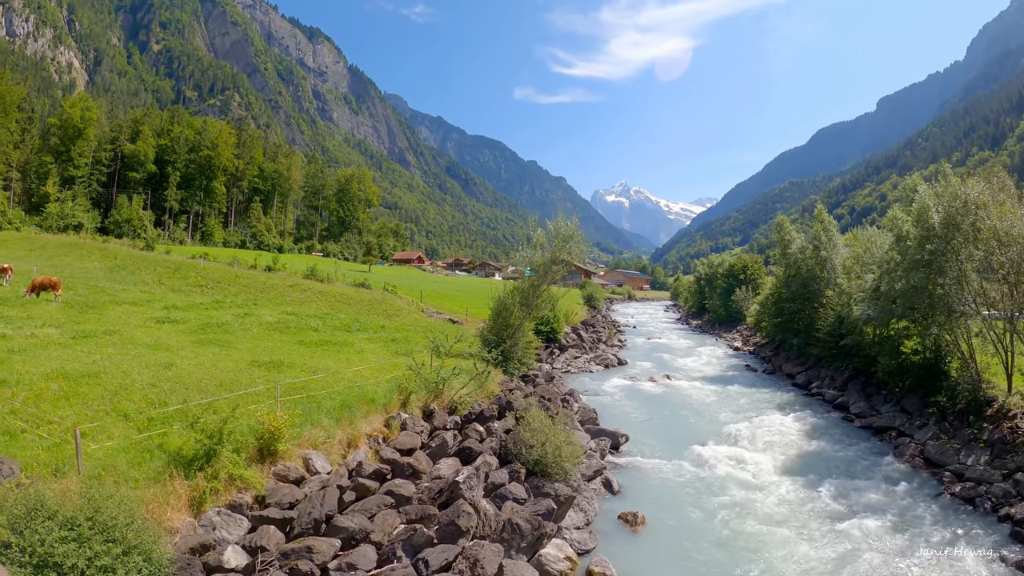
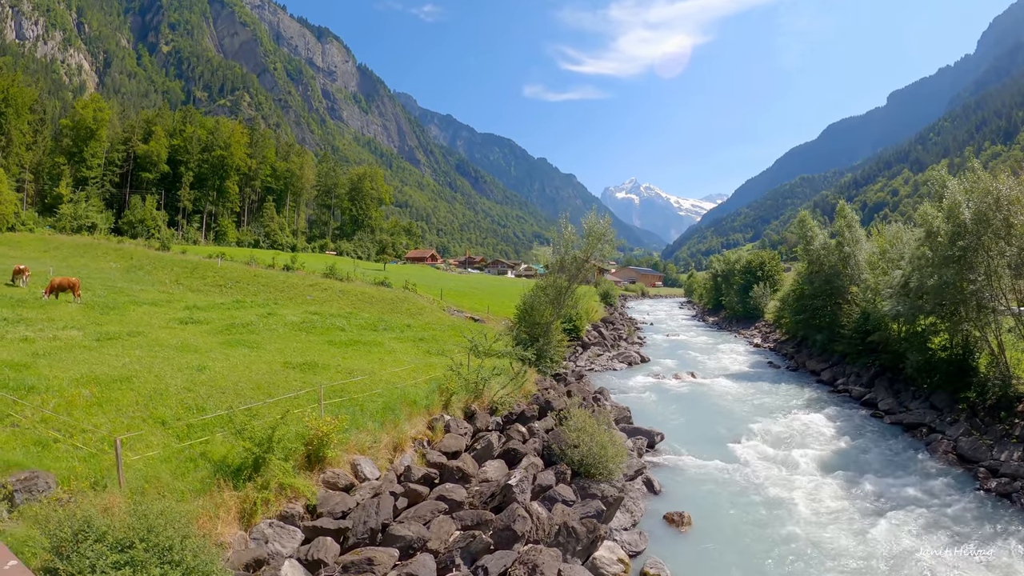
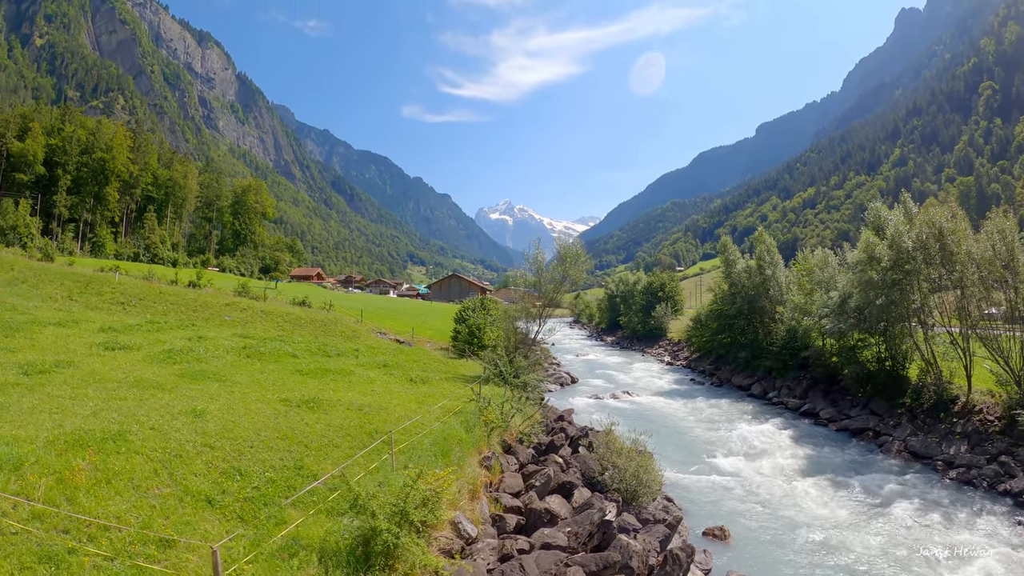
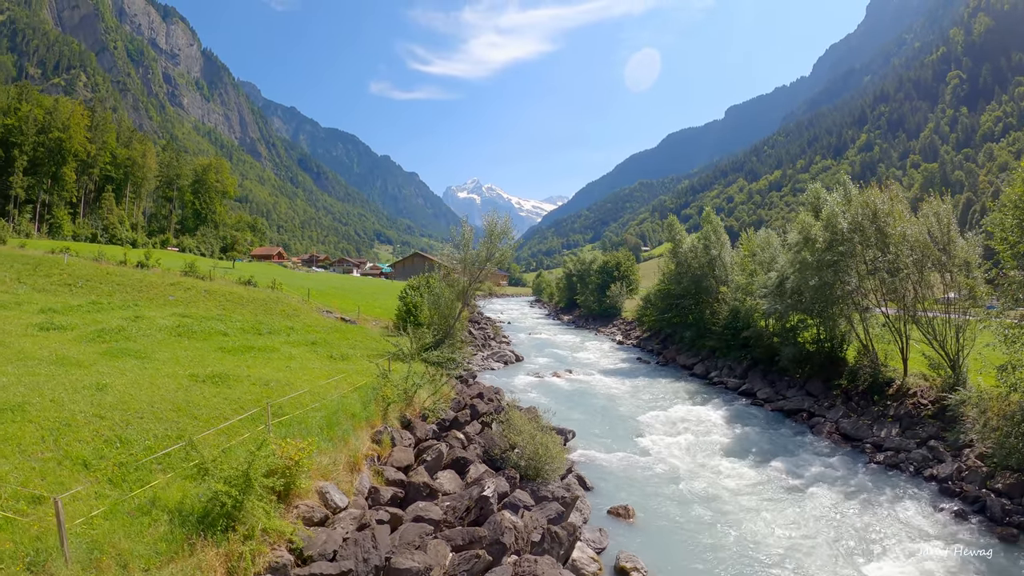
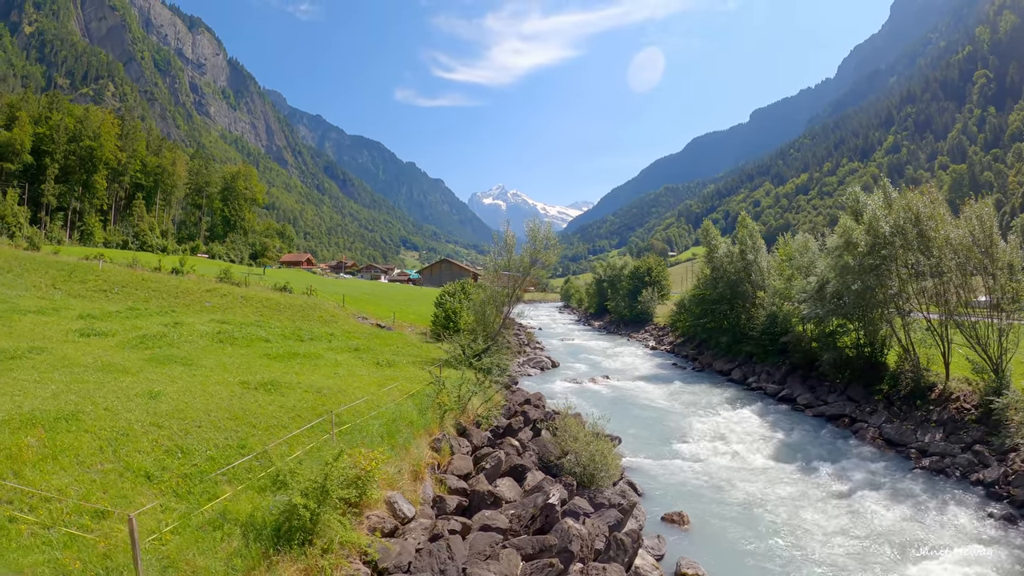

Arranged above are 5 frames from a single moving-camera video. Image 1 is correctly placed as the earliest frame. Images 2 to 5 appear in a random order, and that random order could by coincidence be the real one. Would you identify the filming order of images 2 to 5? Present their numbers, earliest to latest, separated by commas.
2, 4, 5, 3
